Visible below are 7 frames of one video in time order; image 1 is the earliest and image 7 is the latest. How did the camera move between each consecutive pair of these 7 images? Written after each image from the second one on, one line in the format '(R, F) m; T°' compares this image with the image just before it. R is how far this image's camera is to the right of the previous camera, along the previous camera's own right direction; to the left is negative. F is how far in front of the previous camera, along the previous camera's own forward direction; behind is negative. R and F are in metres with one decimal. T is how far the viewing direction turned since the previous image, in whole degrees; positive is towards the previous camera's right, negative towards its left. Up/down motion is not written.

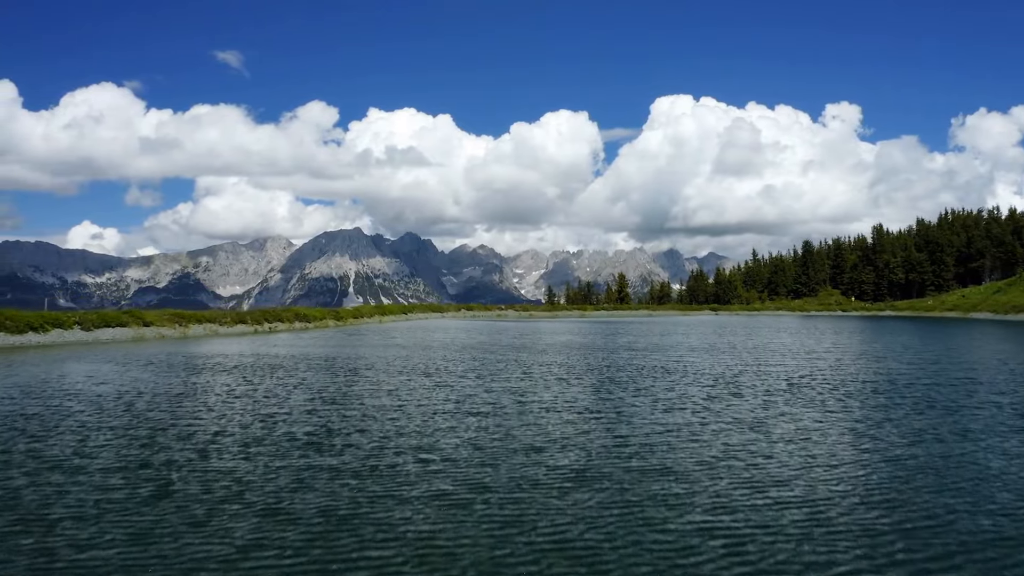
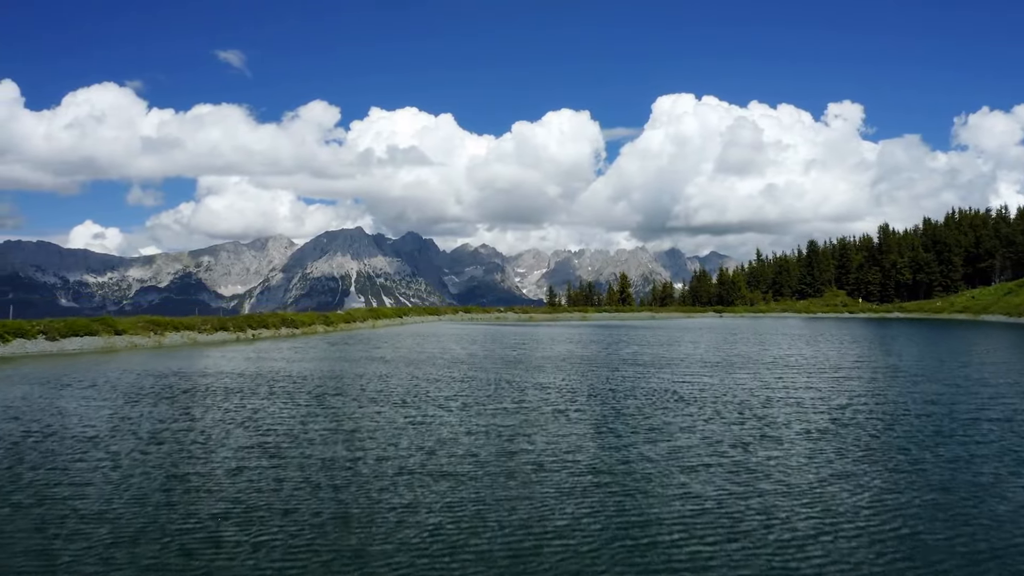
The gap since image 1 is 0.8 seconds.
(+0.5, +4.7) m; 0°
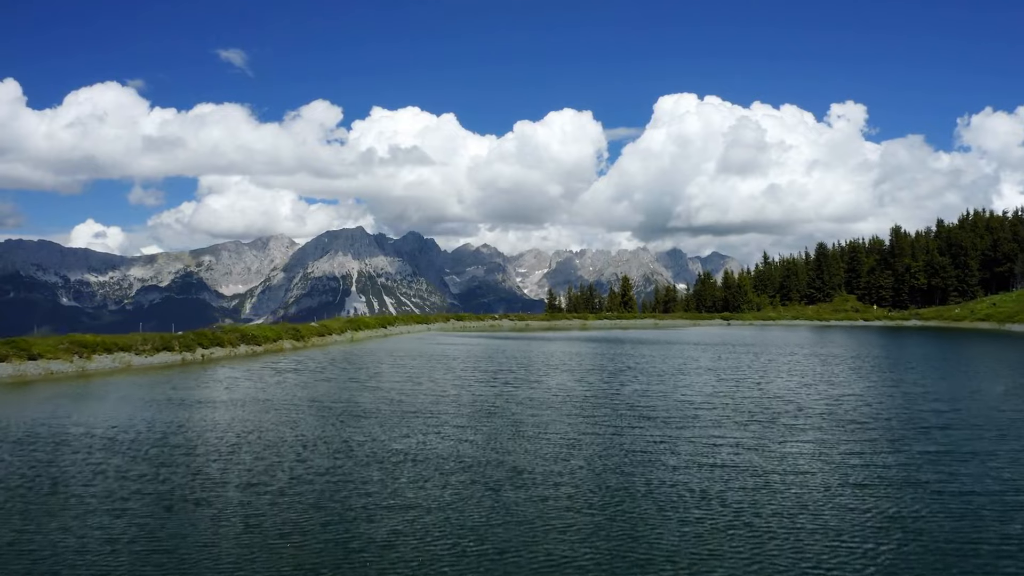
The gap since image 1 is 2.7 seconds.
(+1.4, +10.8) m; 0°
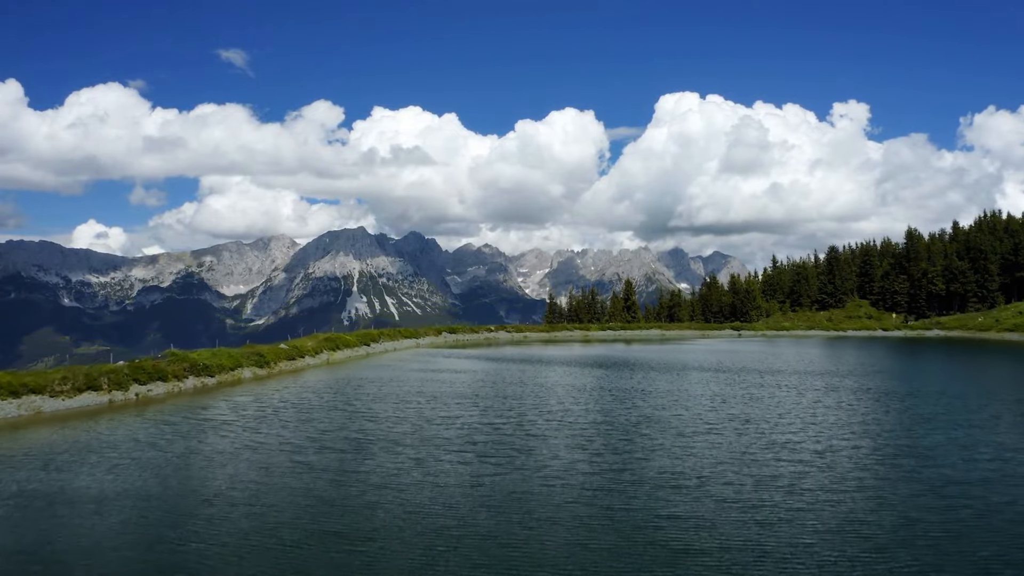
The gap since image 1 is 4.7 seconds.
(+1.1, +11.4) m; 0°
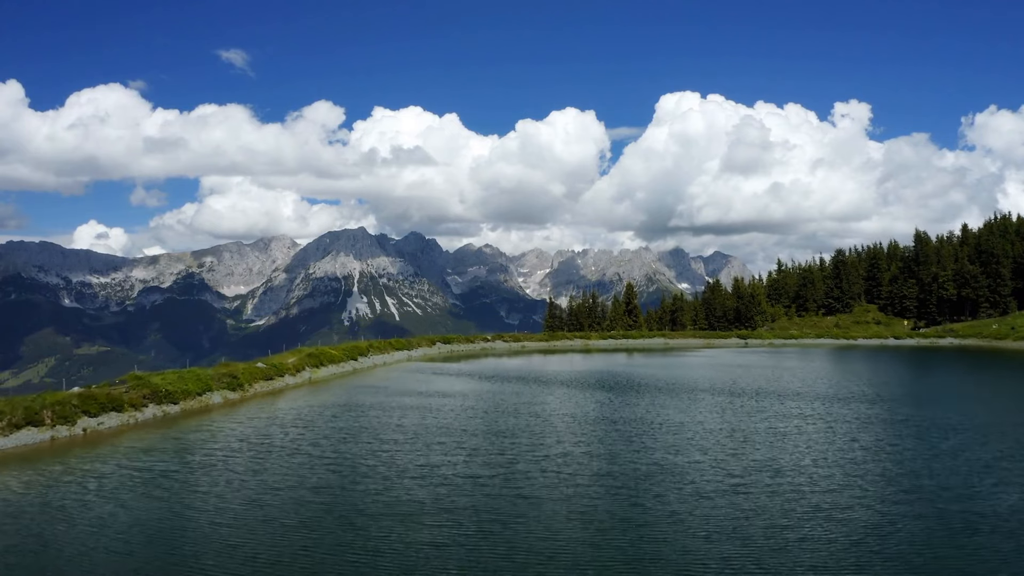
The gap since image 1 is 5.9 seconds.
(+0.8, +6.7) m; 0°
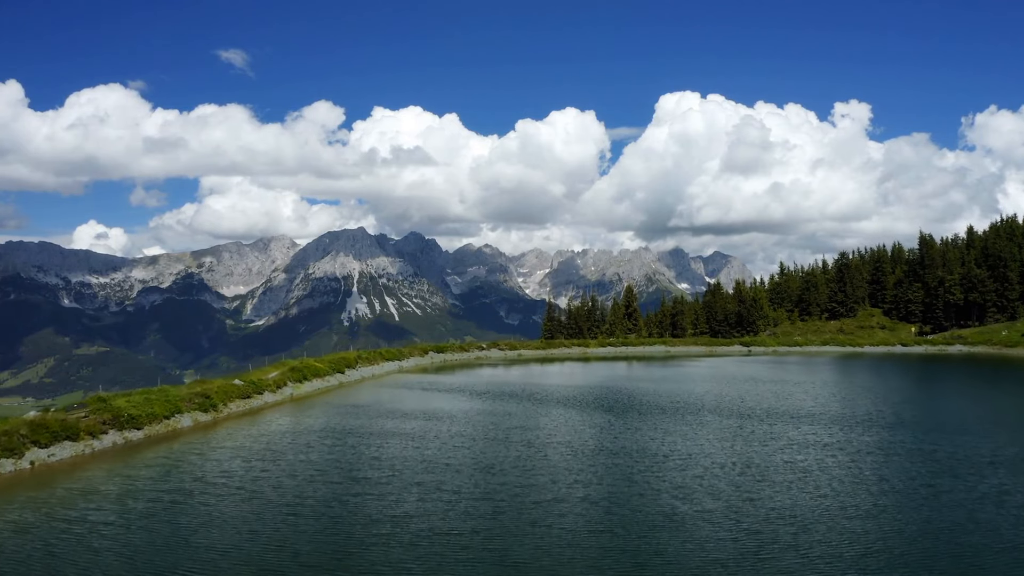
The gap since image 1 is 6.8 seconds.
(+0.9, +5.1) m; 0°
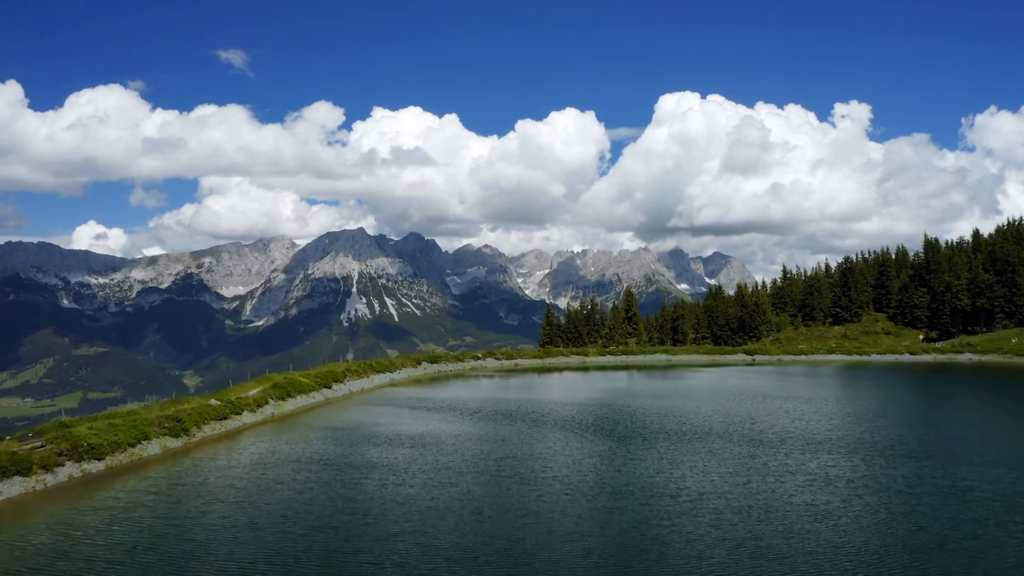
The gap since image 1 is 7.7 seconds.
(+0.6, +5.0) m; 0°
